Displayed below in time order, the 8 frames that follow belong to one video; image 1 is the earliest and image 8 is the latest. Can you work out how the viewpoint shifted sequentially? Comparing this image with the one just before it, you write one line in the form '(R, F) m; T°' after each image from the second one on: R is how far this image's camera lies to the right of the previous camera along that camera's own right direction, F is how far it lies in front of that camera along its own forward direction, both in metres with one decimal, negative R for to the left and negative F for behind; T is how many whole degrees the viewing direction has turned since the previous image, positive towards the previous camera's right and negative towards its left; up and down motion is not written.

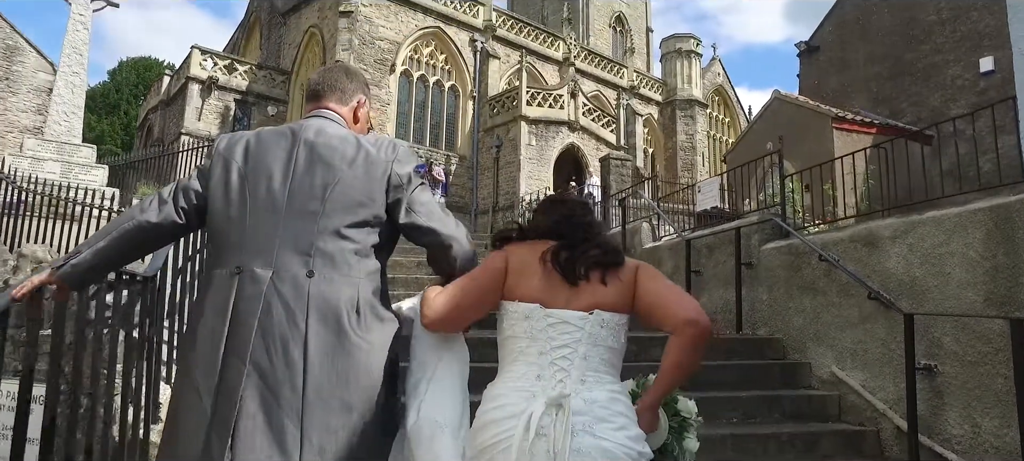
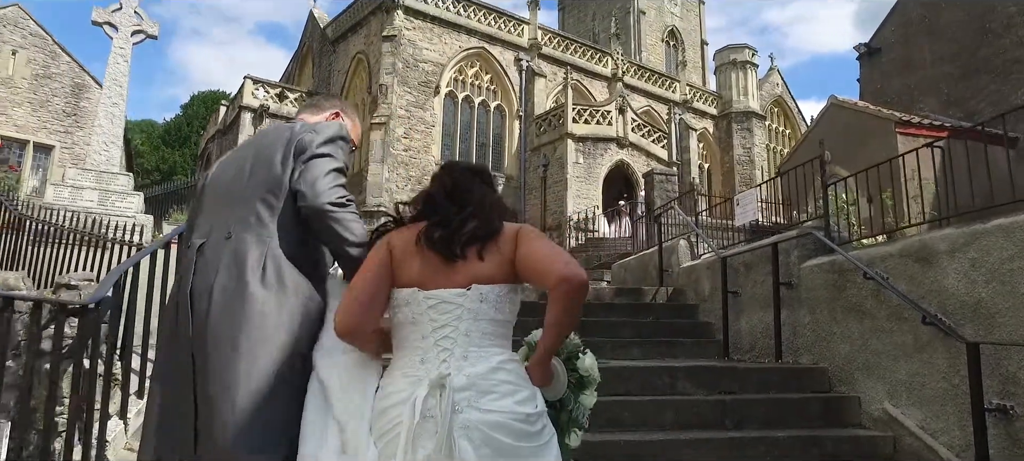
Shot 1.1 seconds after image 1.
(+0.5, +0.4) m; -6°
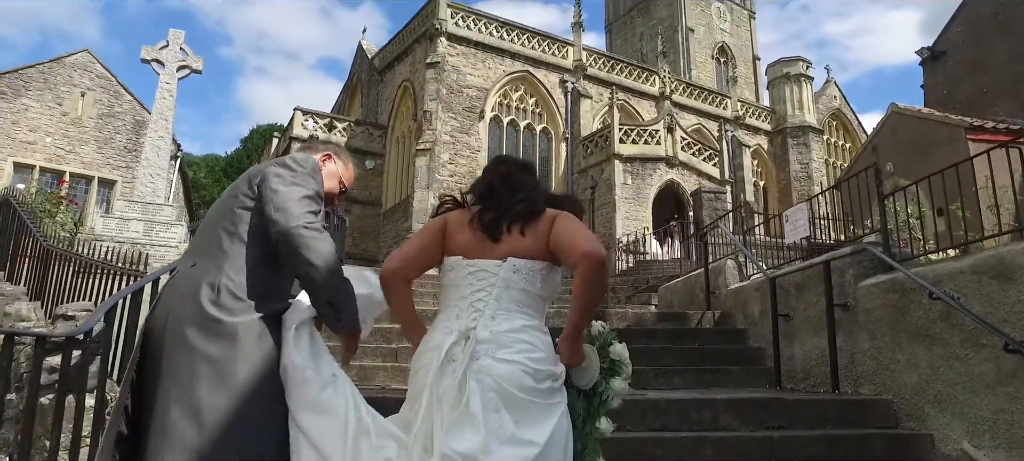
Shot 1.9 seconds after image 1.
(+0.3, +0.3) m; -5°
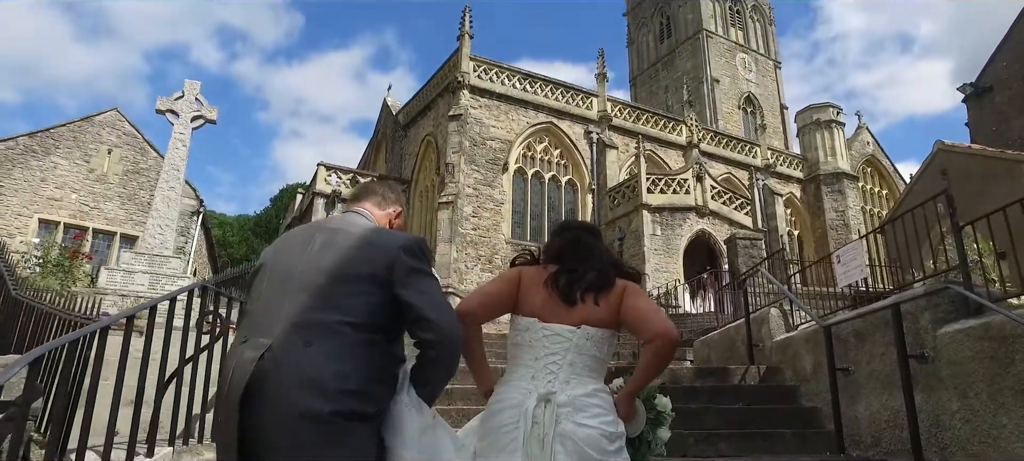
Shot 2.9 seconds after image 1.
(+0.1, +0.6) m; -3°
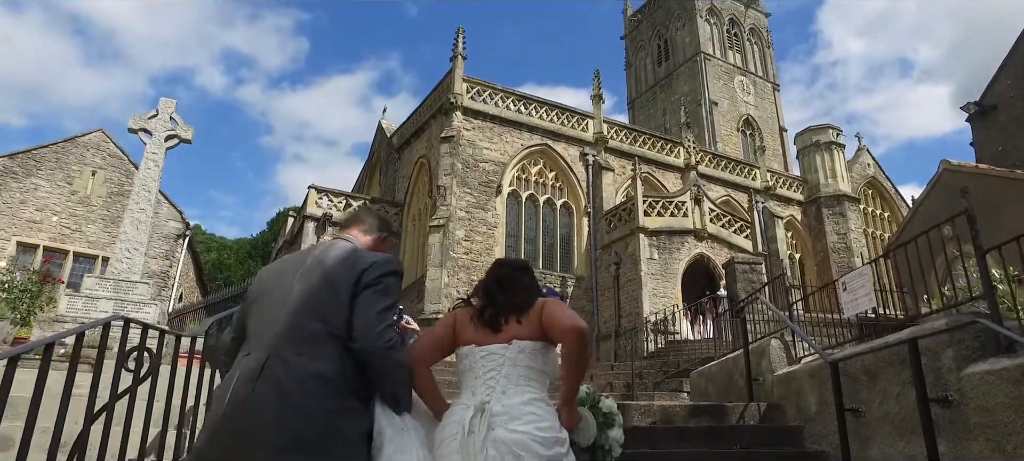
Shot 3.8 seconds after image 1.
(+0.2, +0.4) m; 0°
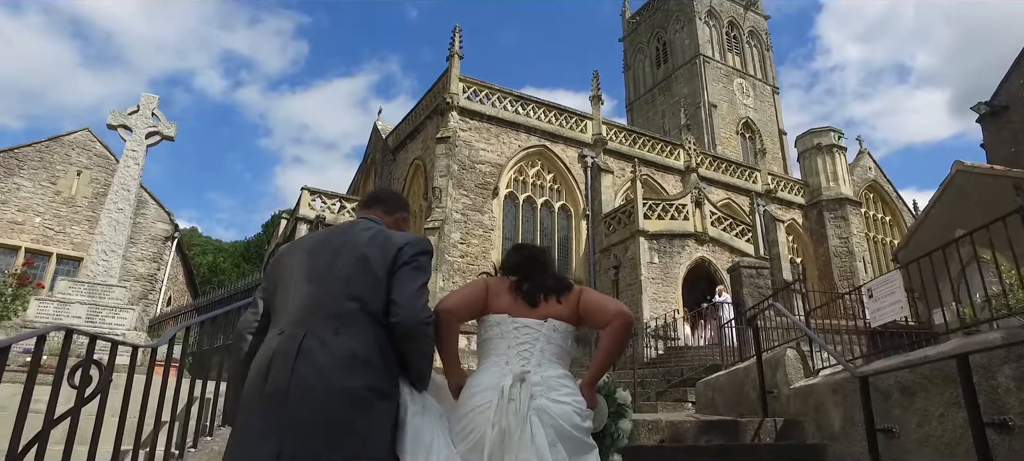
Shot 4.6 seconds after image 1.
(0.0, +0.4) m; 0°
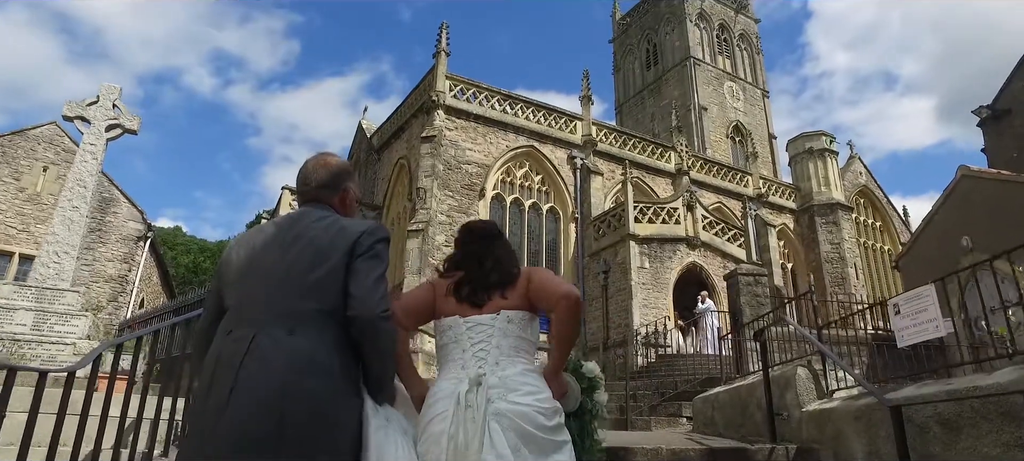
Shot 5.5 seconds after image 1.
(0.0, +0.5) m; +1°
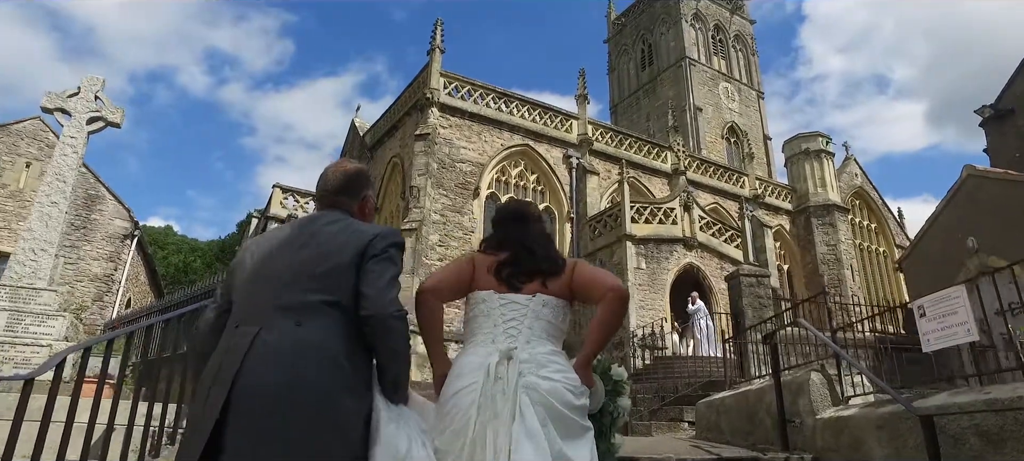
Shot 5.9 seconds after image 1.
(-0.1, +0.3) m; +1°
